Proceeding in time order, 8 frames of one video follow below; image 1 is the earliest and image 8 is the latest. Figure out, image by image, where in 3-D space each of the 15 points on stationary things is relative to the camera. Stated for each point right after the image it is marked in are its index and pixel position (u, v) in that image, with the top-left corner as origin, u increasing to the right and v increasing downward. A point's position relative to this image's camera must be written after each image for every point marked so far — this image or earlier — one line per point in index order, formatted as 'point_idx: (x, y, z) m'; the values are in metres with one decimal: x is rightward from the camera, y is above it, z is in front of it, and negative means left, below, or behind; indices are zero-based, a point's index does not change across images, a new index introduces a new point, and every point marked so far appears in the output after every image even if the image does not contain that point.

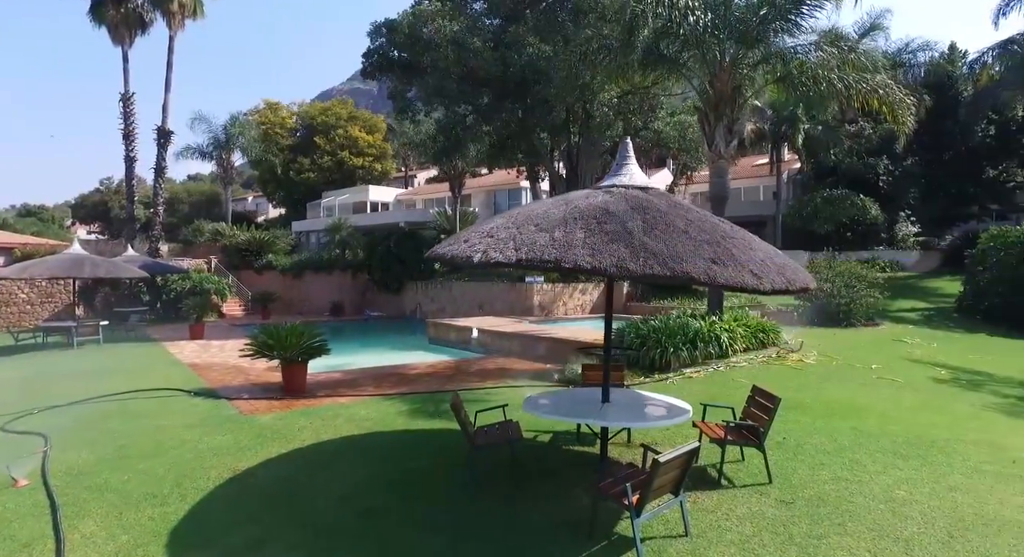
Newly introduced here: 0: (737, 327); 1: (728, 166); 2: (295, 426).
0: (+4.1, -0.9, +11.7) m
1: (+4.1, +2.1, +12.2) m
2: (-2.3, -1.6, +6.9) m
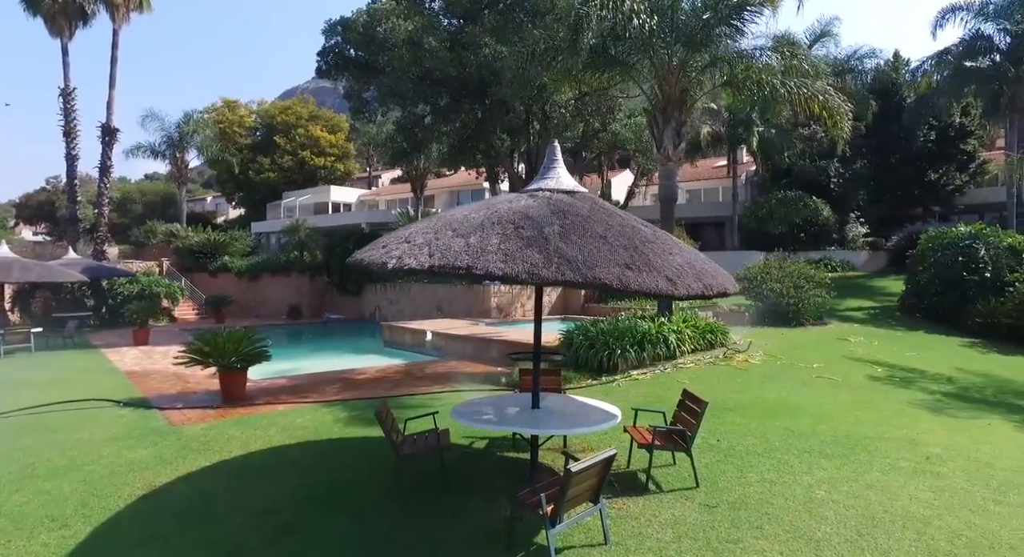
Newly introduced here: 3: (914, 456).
0: (+3.2, -0.9, +11.8) m
1: (+3.1, +2.1, +12.3) m
2: (-3.0, -1.6, +6.7) m
3: (+3.7, -1.6, +6.0) m
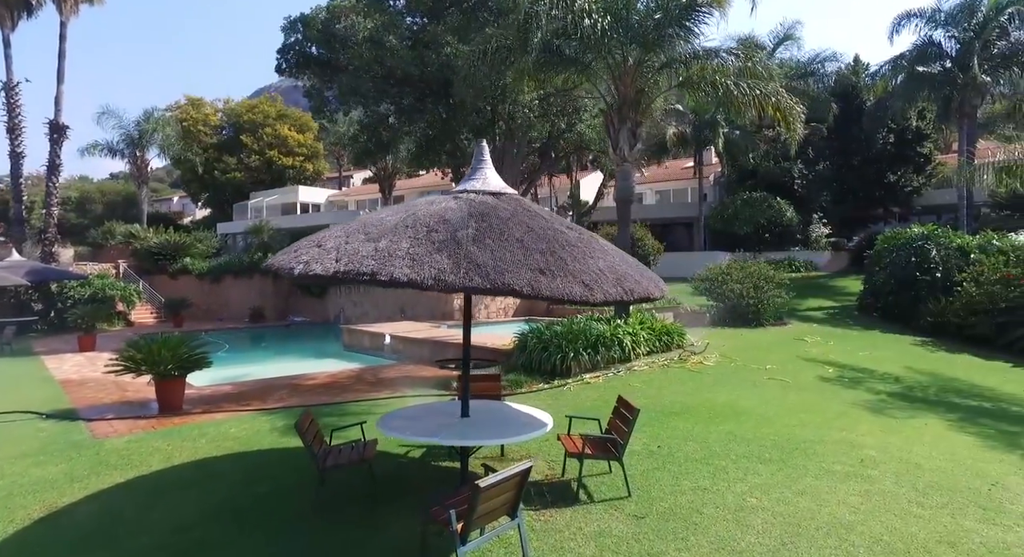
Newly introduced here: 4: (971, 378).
0: (+2.4, -0.9, +11.7) m
1: (+2.3, +2.1, +12.2) m
2: (-3.6, -1.7, +6.4) m
3: (+3.1, -1.7, +5.9) m
4: (+7.9, -1.7, +11.1) m
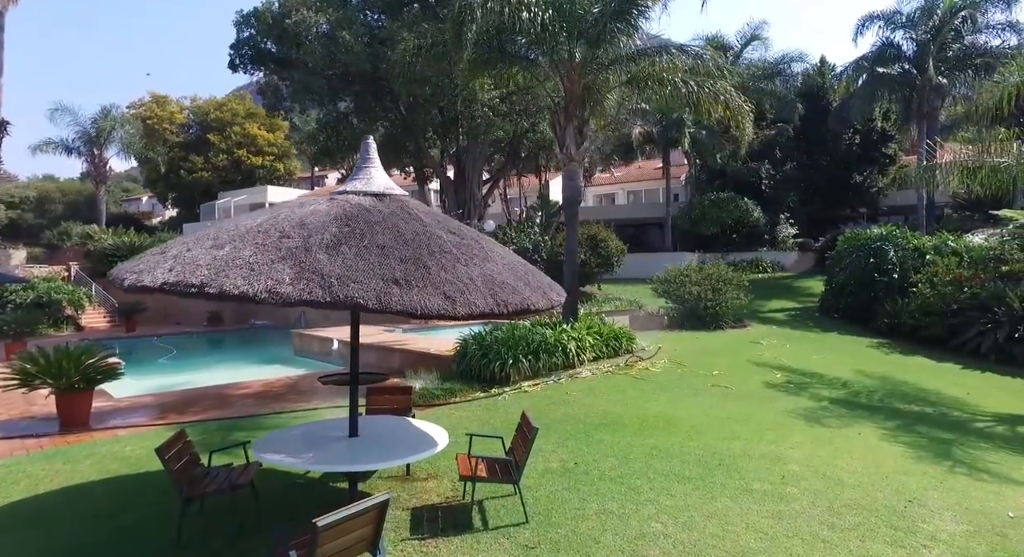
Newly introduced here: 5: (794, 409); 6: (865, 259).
0: (+1.3, -1.0, +11.4) m
1: (+1.2, +2.0, +11.8) m
2: (-4.5, -1.8, +5.9) m
3: (+2.2, -1.7, +5.6) m
4: (+6.9, -1.7, +10.9) m
5: (+3.6, -1.6, +8.1) m
6: (+9.2, +0.5, +16.9) m
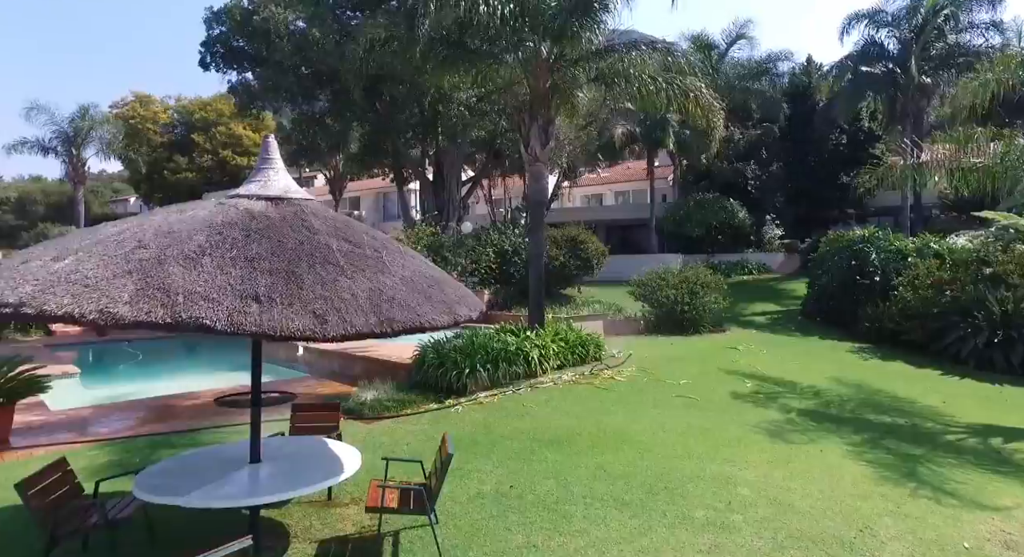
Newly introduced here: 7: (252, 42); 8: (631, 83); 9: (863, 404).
0: (+0.7, -1.1, +10.9) m
1: (+0.6, +1.9, +11.4) m
2: (-5.1, -1.8, +5.4) m
3: (+1.6, -1.8, +5.2) m
4: (+6.3, -1.8, +10.5) m
5: (+2.9, -1.7, +7.7) m
6: (+8.6, +0.4, +16.5) m
7: (-8.0, +7.3, +20.0) m
8: (+2.1, +3.5, +11.6) m
9: (+5.1, -1.8, +9.3) m
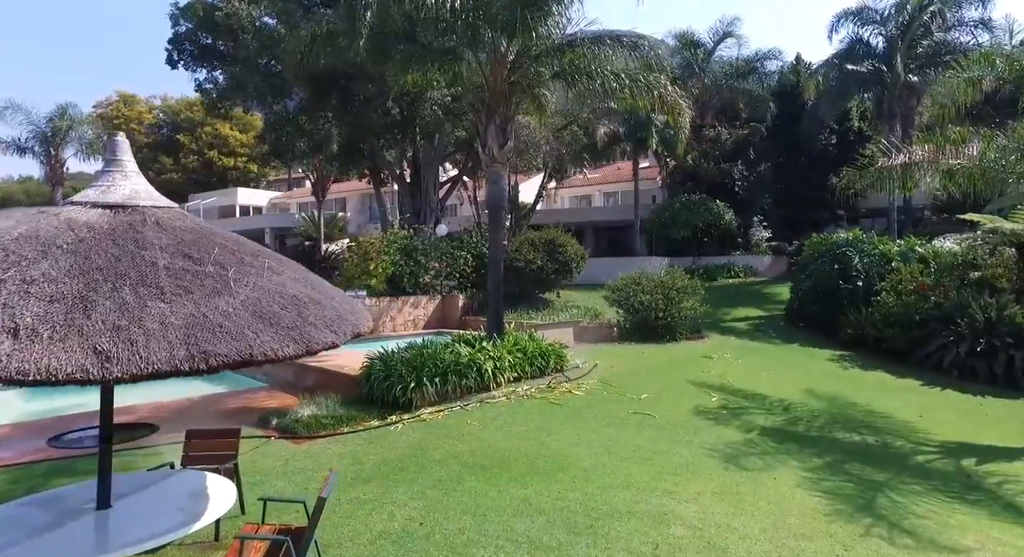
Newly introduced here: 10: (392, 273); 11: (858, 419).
0: (0.0, -1.2, +10.4) m
1: (-0.1, +1.8, +10.9) m
2: (-5.8, -2.0, +4.9) m
3: (+0.9, -1.9, +4.6) m
4: (+5.6, -1.9, +10.0) m
5: (+2.2, -1.8, +7.2) m
6: (+7.8, +0.3, +16.0) m
7: (-8.8, +7.2, +19.5) m
8: (+1.4, +3.4, +11.0) m
9: (+4.4, -1.9, +8.8) m
10: (-3.5, +0.2, +18.7) m
11: (+4.8, -1.9, +9.0) m
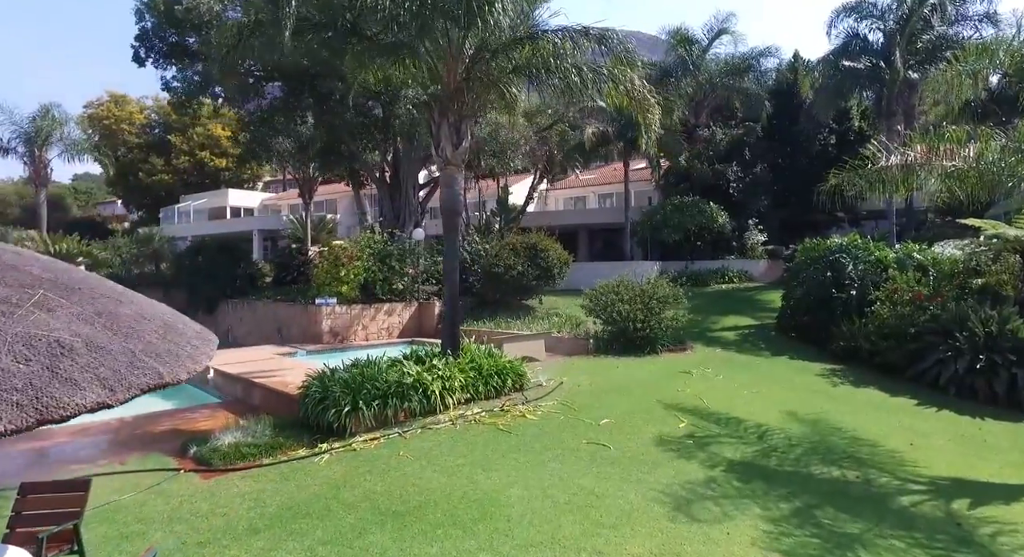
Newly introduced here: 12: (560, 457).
0: (-0.7, -1.4, +9.5) m
1: (-0.8, +1.7, +10.0) m
2: (-6.5, -2.1, +4.1) m
3: (+0.2, -2.1, +3.8) m
4: (+4.9, -2.1, +9.1) m
5: (+1.5, -2.0, +6.3) m
6: (+7.2, +0.1, +15.0) m
7: (-9.3, +7.0, +18.7) m
8: (+0.7, +3.2, +10.2) m
9: (+3.7, -2.1, +7.9) m
10: (-4.1, 0.0, +17.9) m
11: (+4.1, -2.1, +8.1) m
12: (+0.6, -2.0, +7.2) m
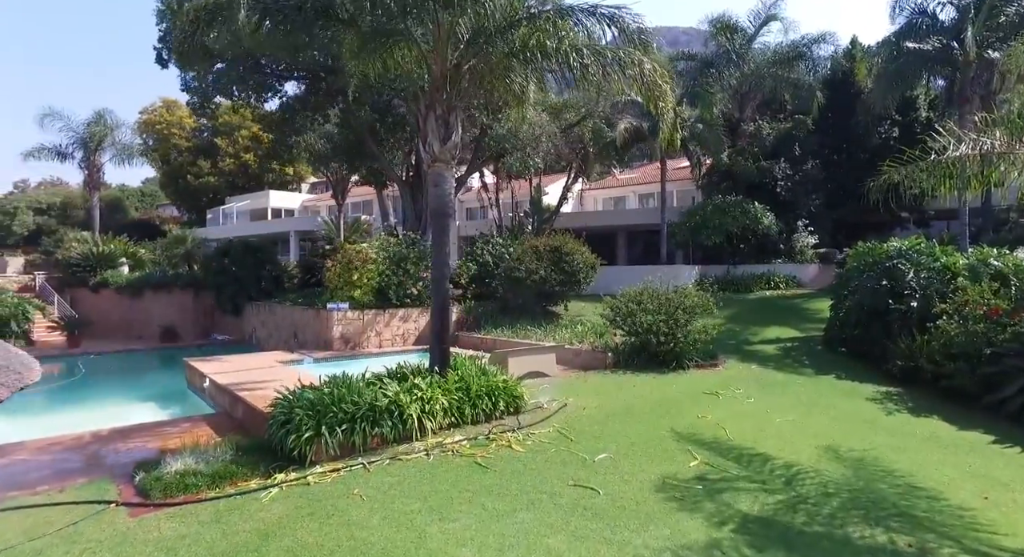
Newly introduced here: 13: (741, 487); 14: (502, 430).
0: (-0.8, -1.5, +8.5) m
1: (-0.8, +1.5, +9.0) m
2: (-7.0, -2.2, +3.5) m
3: (-0.4, -2.2, +2.7) m
4: (+4.7, -2.3, +7.6) m
5: (+1.2, -2.1, +5.1) m
6: (+7.5, -0.1, +13.4) m
7: (-8.6, +6.9, +18.3) m
8: (+0.7, +3.1, +9.0) m
9: (+3.4, -2.2, +6.5) m
10: (-3.5, -0.1, +17.1) m
11: (+3.9, -2.3, +6.7) m
12: (+0.3, -2.1, +6.0) m
13: (+2.3, -2.2, +6.6) m
14: (0.0, -1.9, +8.2) m
